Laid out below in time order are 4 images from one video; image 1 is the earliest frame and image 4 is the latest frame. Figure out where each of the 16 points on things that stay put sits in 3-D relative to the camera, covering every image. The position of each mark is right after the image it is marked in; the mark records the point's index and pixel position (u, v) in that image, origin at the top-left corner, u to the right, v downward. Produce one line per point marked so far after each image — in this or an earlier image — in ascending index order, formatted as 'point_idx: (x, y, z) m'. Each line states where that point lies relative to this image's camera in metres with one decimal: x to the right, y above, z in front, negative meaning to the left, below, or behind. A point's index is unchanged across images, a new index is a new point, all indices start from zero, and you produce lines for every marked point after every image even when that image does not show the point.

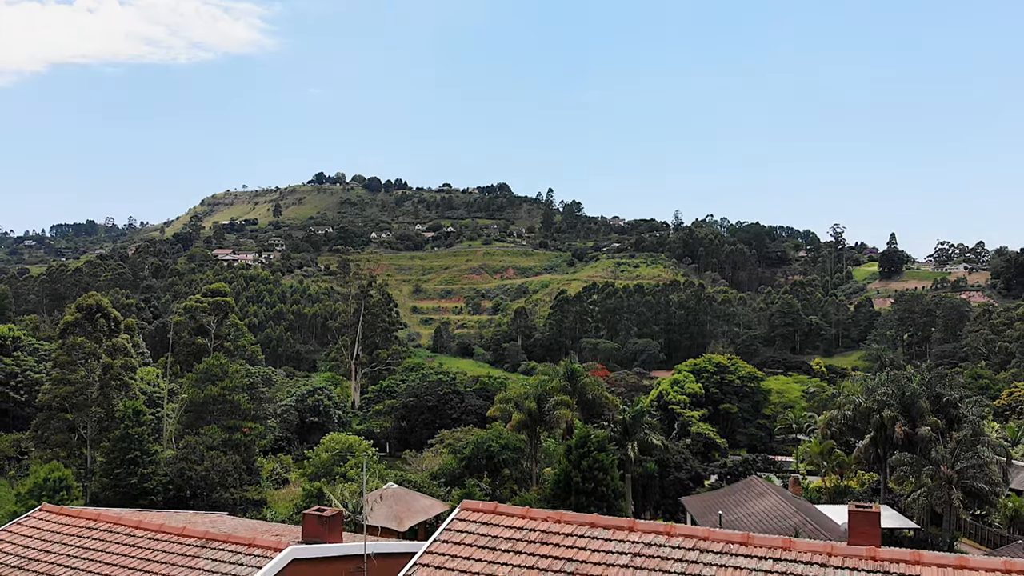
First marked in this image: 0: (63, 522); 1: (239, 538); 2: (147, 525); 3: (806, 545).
0: (-8.5, -4.4, +14.3) m
1: (-4.5, -4.3, +12.9) m
2: (-6.6, -4.2, +13.8) m
3: (+3.8, -3.3, +9.7) m
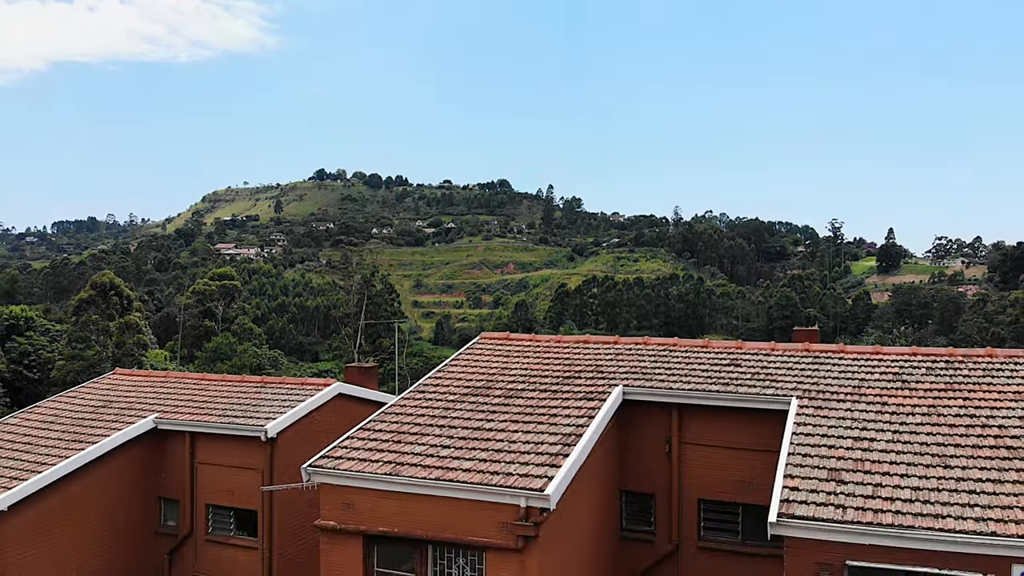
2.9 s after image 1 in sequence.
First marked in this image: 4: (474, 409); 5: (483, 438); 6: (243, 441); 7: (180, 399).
0: (-8.3, -2.0, +16.8) m
1: (-4.4, -1.9, +15.4) m
2: (-6.5, -1.8, +16.3) m
3: (+3.9, -0.9, +12.2) m
4: (-0.5, -1.7, +11.0) m
5: (-0.4, -2.0, +10.0) m
6: (-4.9, -2.7, +13.7) m
7: (-6.6, -2.2, +15.3) m
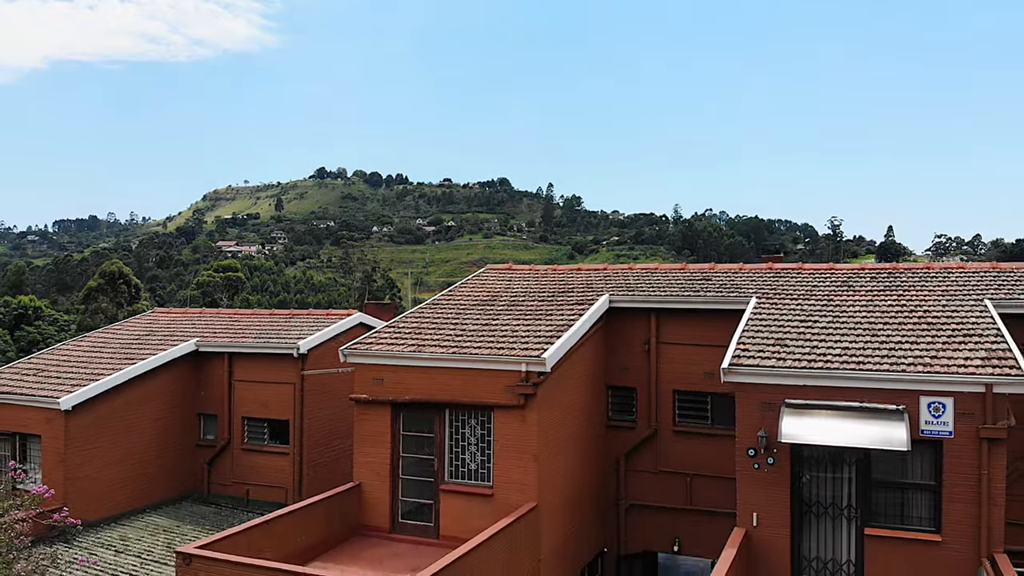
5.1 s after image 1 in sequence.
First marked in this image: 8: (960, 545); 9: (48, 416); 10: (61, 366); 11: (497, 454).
0: (-8.3, -0.7, +18.6) m
1: (-4.4, -0.5, +17.2) m
2: (-6.5, -0.5, +18.1) m
3: (+3.9, +0.4, +14.0) m
4: (-0.5, -0.4, +12.7) m
5: (-0.4, -0.7, +11.8) m
6: (-4.8, -1.4, +15.5) m
7: (-6.6, -0.9, +17.1) m
8: (+5.0, -2.9, +8.6) m
9: (-8.5, -2.4, +14.0) m
10: (-9.2, -1.6, +15.6) m
11: (-0.2, -2.3, +10.4) m
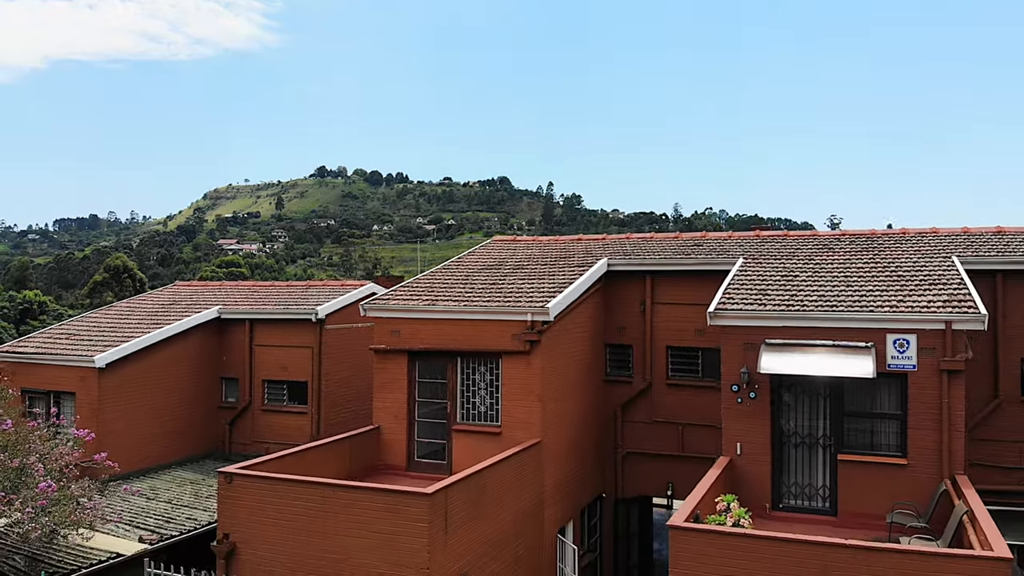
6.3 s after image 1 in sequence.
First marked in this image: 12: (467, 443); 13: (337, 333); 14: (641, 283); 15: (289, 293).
0: (-8.2, 0.0, +19.6) m
1: (-4.3, +0.1, +18.1) m
2: (-6.4, +0.1, +19.1) m
3: (+4.0, +1.0, +15.0) m
4: (-0.4, +0.2, +13.7) m
5: (-0.3, 0.0, +12.7) m
6: (-4.7, -0.8, +16.5) m
7: (-6.5, -0.2, +18.0) m
8: (+5.1, -2.3, +9.6) m
9: (-8.4, -1.7, +15.0) m
10: (-9.1, -0.9, +16.6) m
11: (-0.1, -1.6, +11.4) m
12: (-0.7, -2.4, +11.7) m
13: (-3.8, -1.0, +16.6) m
14: (+2.4, +0.1, +13.9) m
15: (-5.3, -0.1, +17.9) m
